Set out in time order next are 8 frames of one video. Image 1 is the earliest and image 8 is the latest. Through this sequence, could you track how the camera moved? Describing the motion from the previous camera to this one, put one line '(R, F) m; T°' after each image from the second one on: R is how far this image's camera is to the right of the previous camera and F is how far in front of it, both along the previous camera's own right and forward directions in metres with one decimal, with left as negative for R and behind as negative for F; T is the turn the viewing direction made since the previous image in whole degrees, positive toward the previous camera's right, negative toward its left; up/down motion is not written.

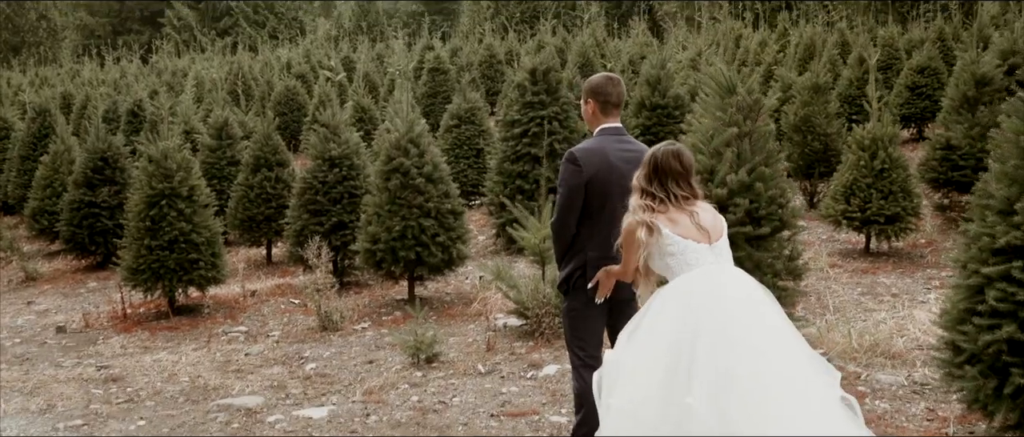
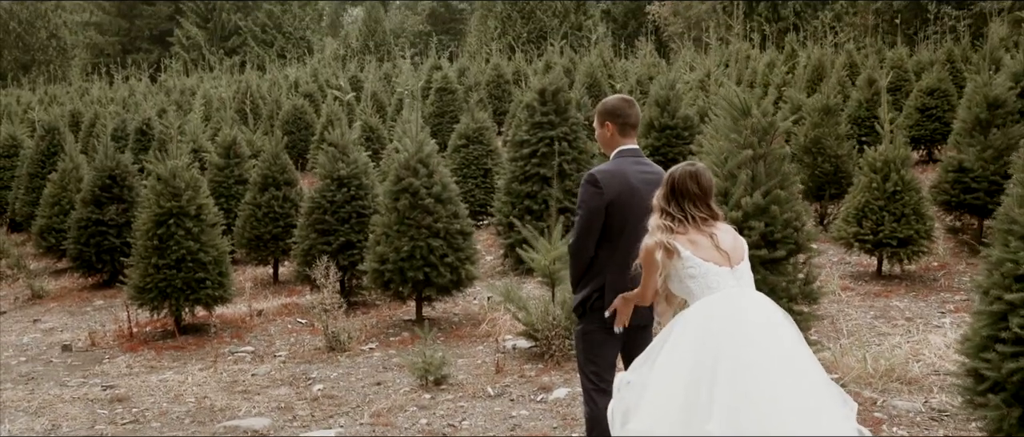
(-0.1, +0.1) m; 0°
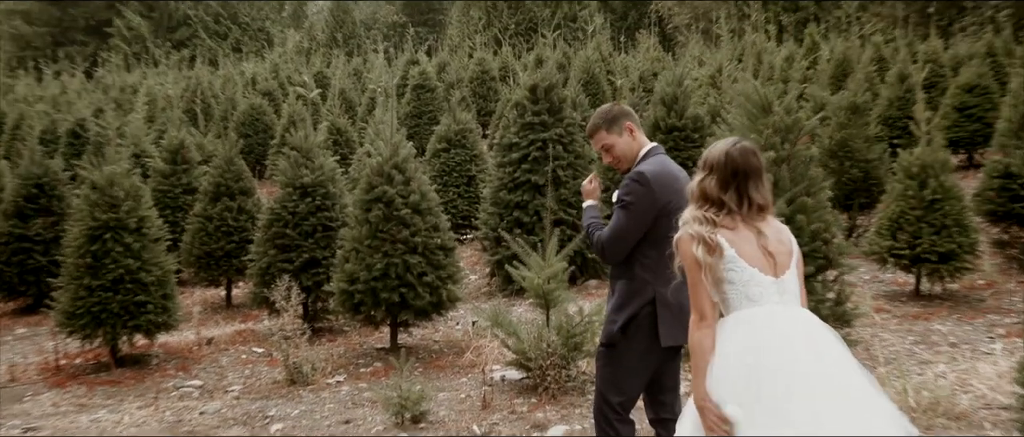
(+0.1, +1.2) m; 0°
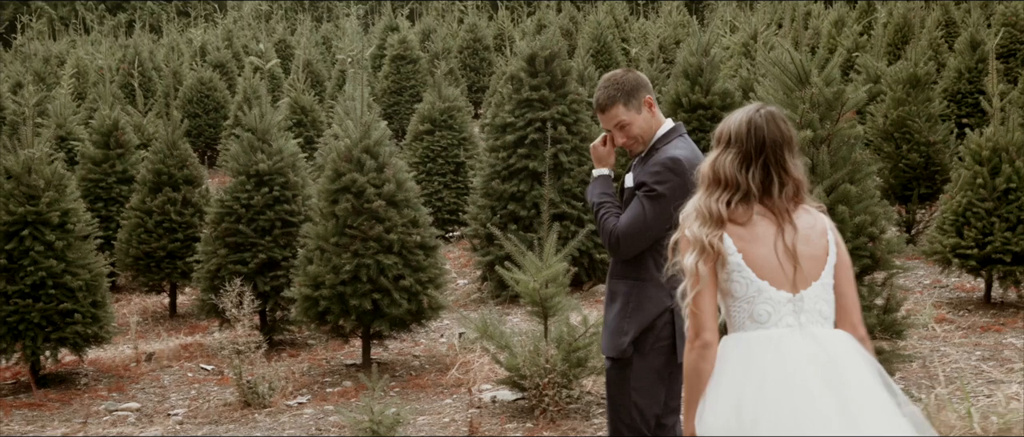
(+0.3, +1.3) m; -2°
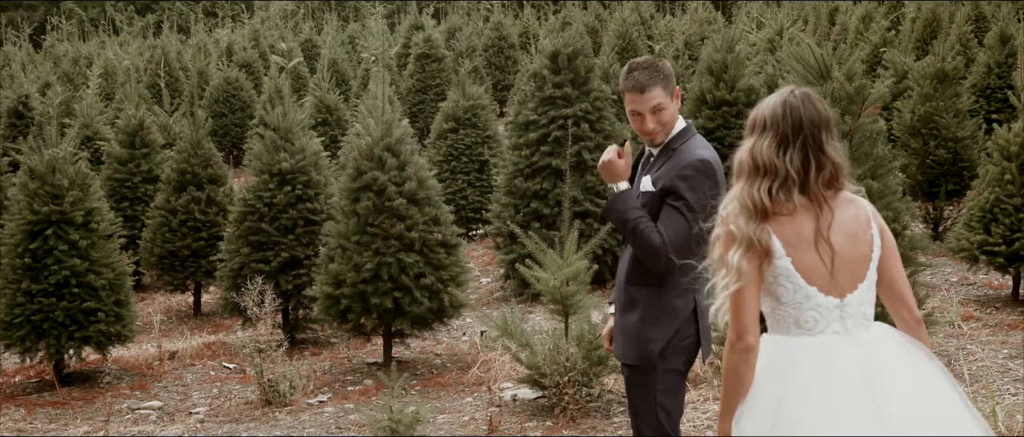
(0.0, 0.0) m; -2°
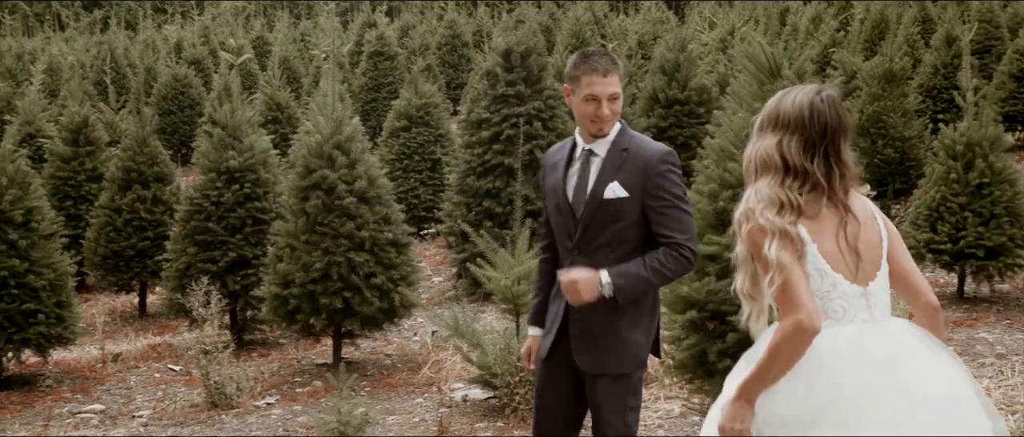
(+0.1, +0.1) m; +2°
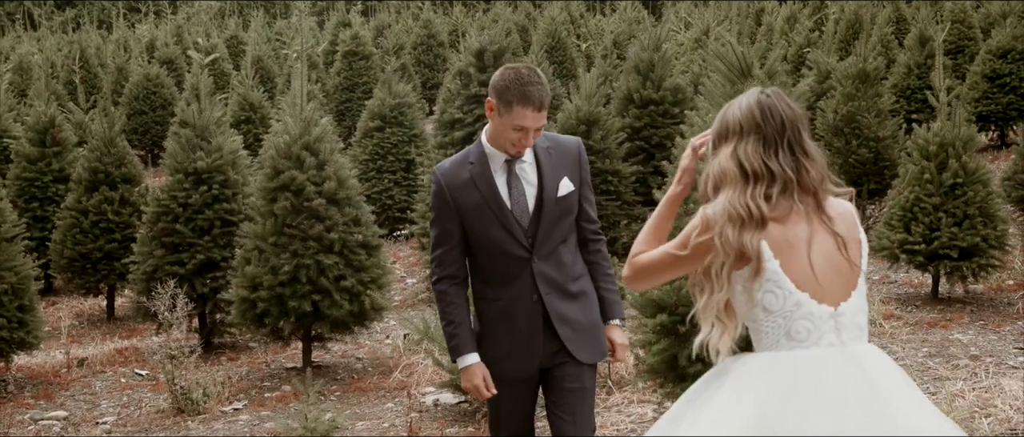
(+0.1, +0.1) m; +1°
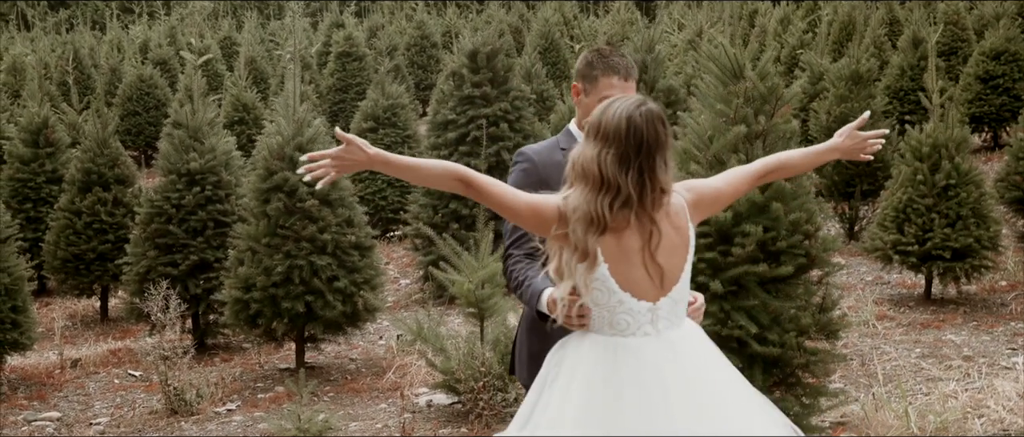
(0.0, 0.0) m; 0°
